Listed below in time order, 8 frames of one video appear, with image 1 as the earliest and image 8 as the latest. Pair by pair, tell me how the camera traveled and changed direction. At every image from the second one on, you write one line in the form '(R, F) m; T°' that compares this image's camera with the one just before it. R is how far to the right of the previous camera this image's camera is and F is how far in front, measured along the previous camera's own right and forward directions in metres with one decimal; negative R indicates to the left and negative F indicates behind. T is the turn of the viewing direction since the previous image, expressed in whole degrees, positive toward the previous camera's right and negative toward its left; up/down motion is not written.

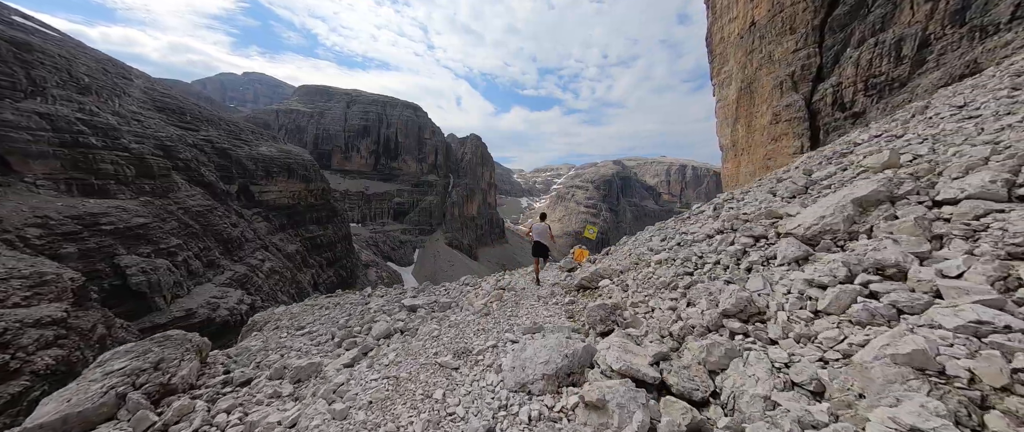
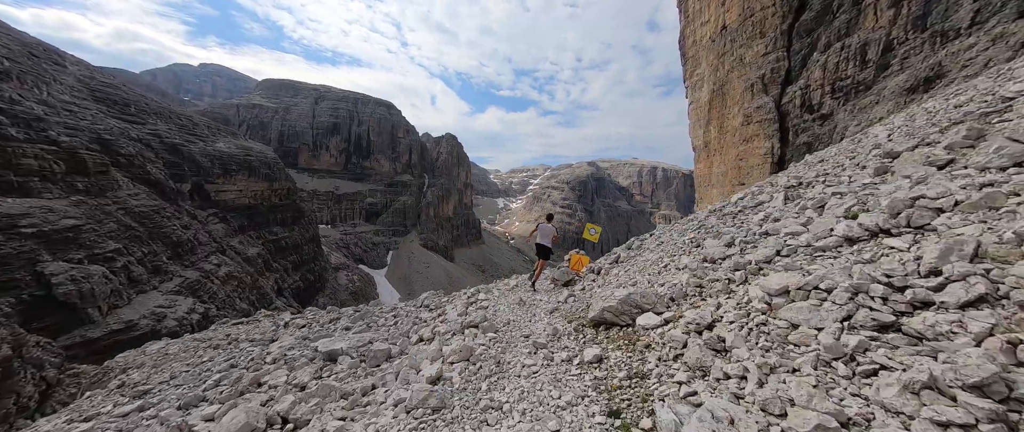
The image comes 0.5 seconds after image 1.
(+0.1, +0.5) m; +4°
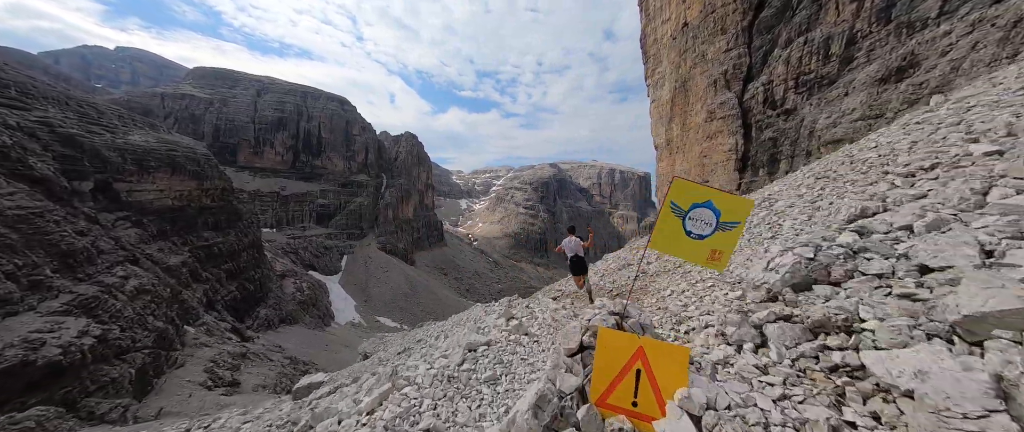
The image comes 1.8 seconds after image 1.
(+0.3, +1.2) m; +6°
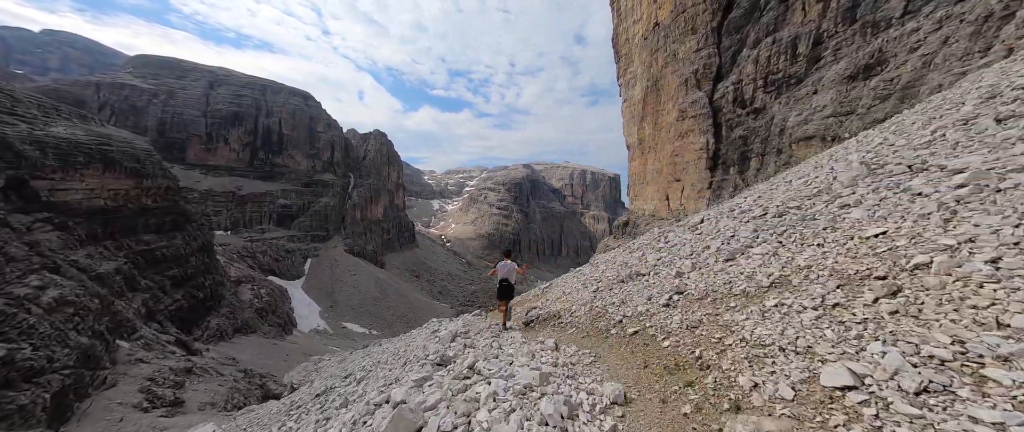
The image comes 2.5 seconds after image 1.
(+0.2, +0.6) m; +4°
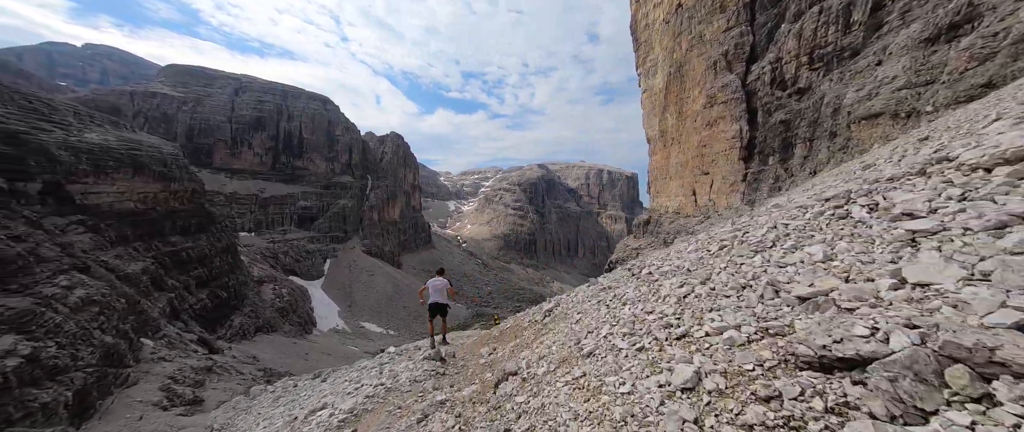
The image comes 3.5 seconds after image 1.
(0.0, +0.7) m; -3°
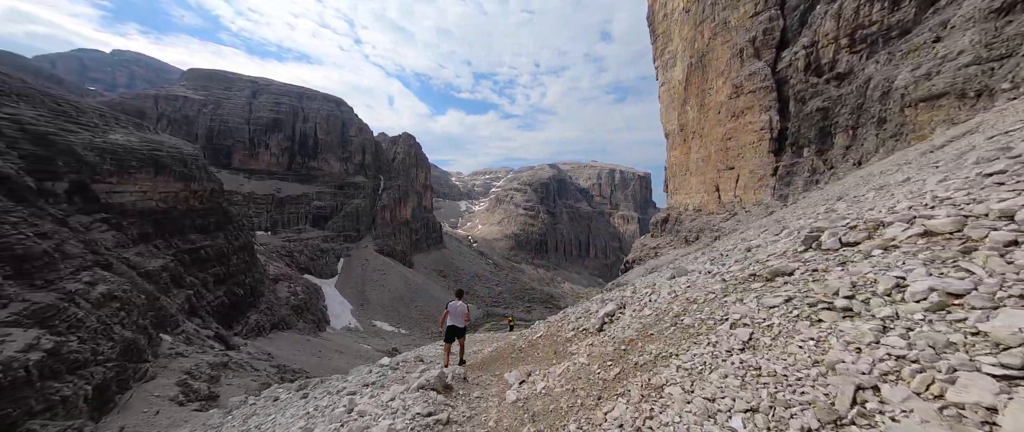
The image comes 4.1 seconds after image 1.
(-0.1, +0.4) m; -2°
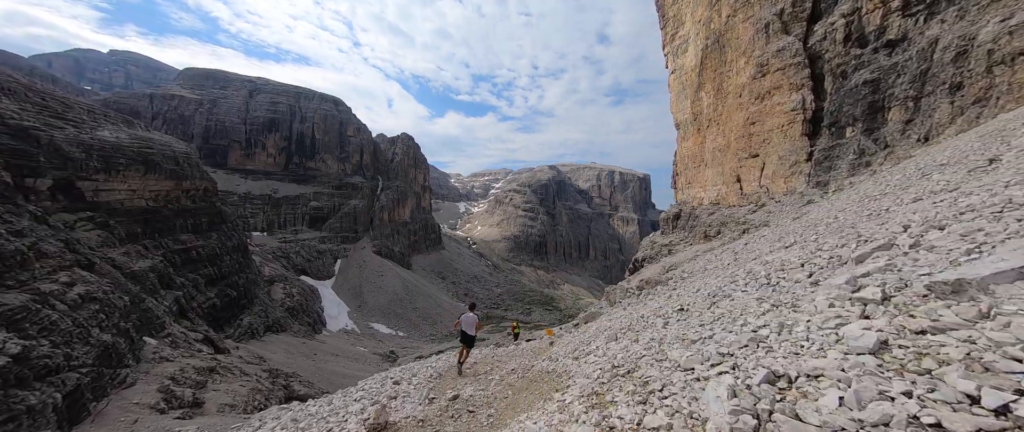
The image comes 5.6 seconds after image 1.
(-0.1, +1.0) m; 0°
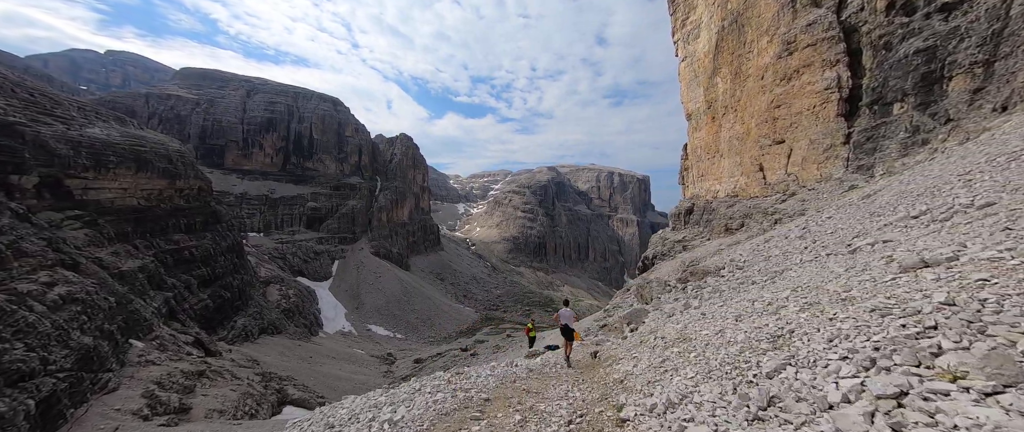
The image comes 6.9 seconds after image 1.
(-0.1, +0.8) m; 0°
